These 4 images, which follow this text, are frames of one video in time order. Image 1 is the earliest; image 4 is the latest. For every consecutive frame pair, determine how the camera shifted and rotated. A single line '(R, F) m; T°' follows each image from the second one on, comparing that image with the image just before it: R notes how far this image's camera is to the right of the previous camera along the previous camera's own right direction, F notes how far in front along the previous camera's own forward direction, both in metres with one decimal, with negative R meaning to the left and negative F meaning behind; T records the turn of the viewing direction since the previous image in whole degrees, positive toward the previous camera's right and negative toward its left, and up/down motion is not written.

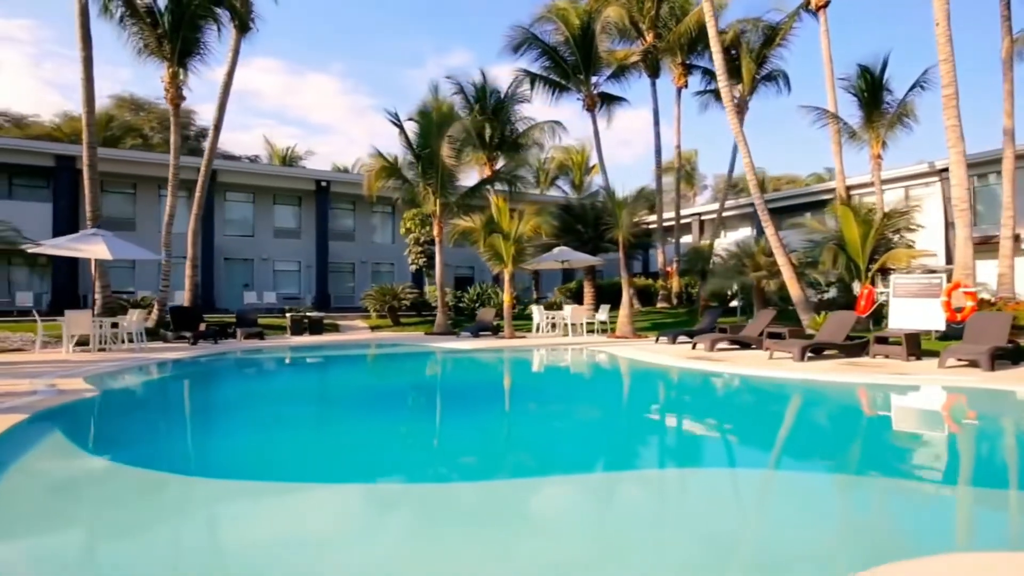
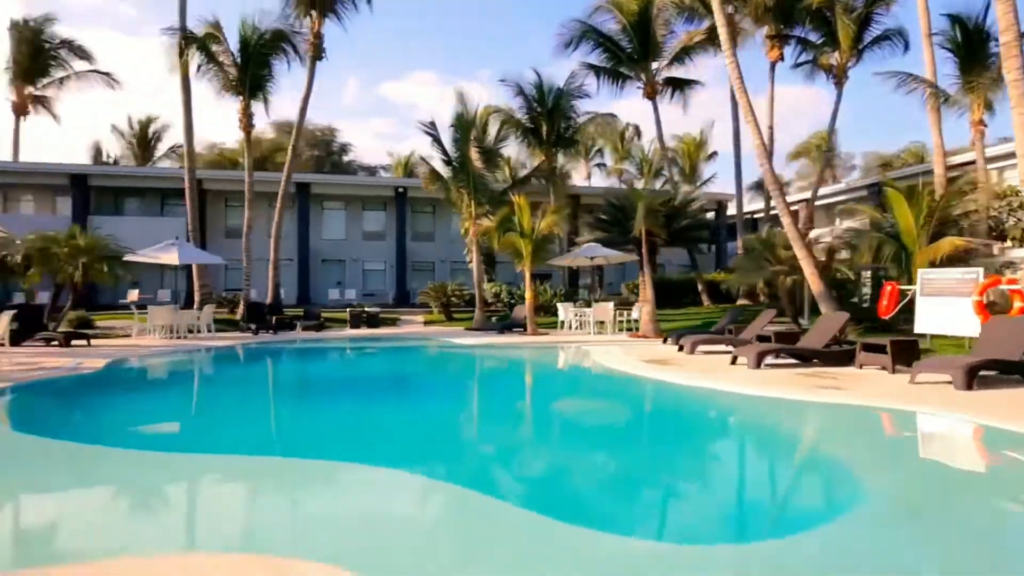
(+5.3, -0.4) m; -17°
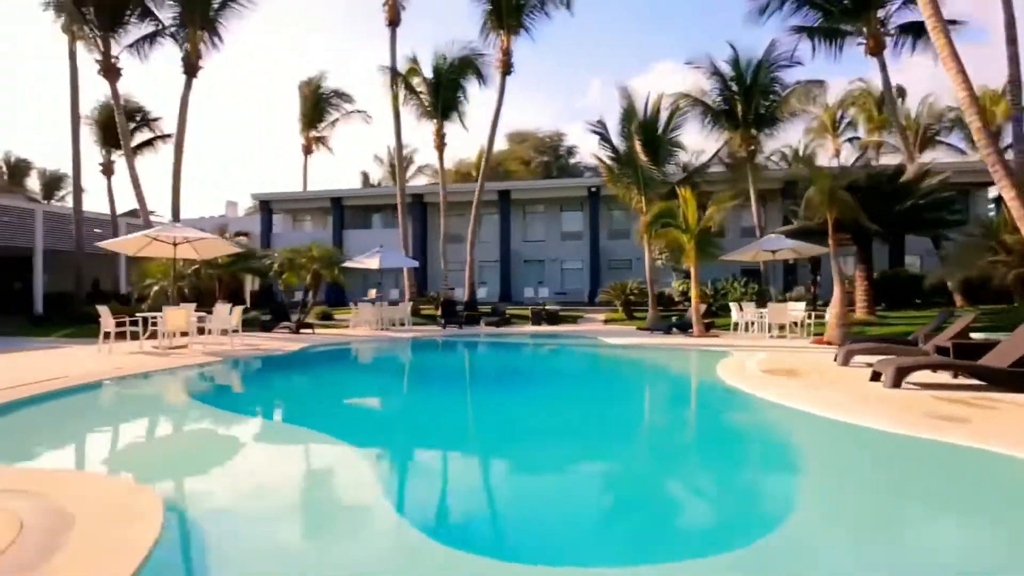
(+4.6, +0.8) m; -27°
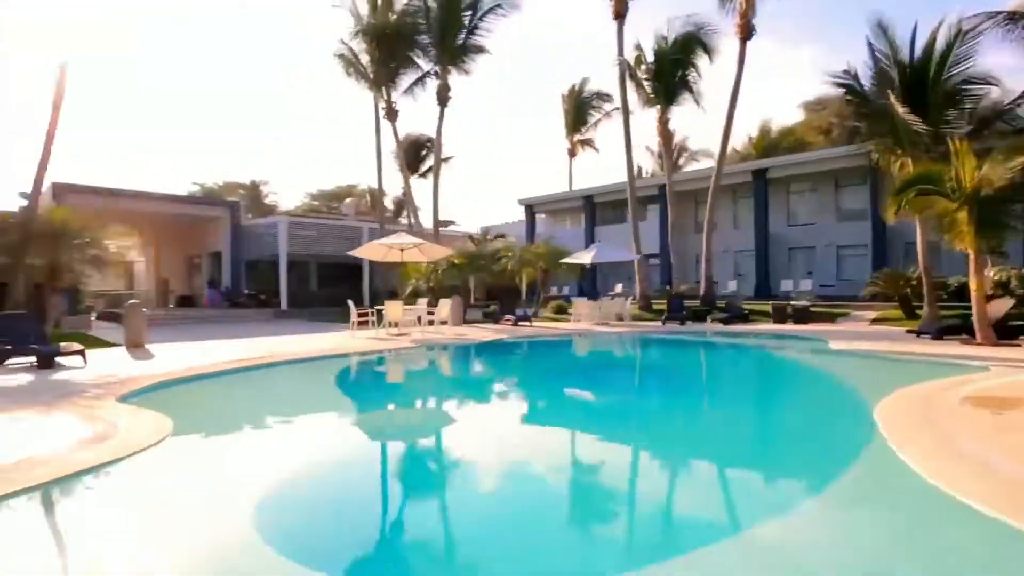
(+4.6, +2.2) m; -32°
